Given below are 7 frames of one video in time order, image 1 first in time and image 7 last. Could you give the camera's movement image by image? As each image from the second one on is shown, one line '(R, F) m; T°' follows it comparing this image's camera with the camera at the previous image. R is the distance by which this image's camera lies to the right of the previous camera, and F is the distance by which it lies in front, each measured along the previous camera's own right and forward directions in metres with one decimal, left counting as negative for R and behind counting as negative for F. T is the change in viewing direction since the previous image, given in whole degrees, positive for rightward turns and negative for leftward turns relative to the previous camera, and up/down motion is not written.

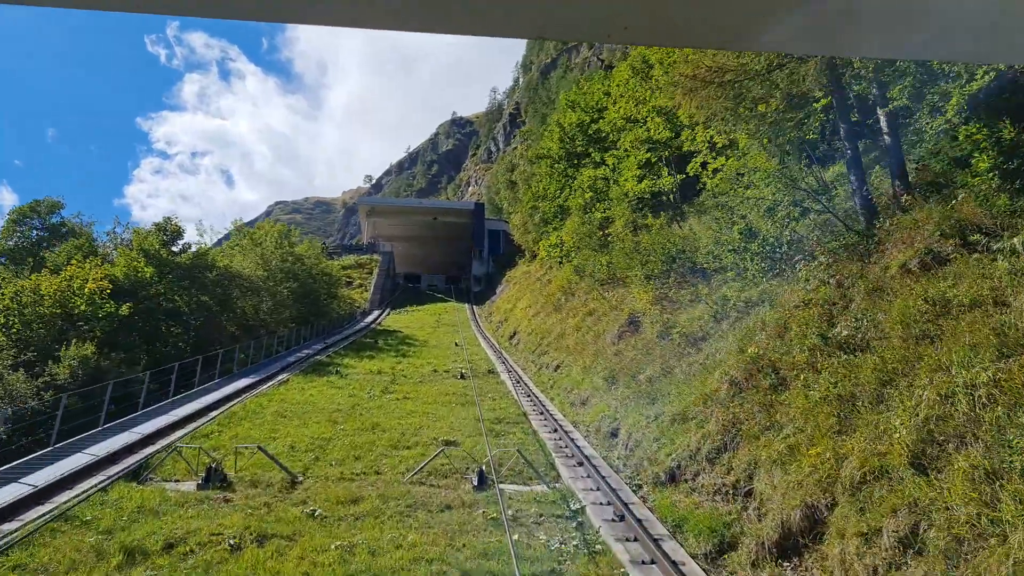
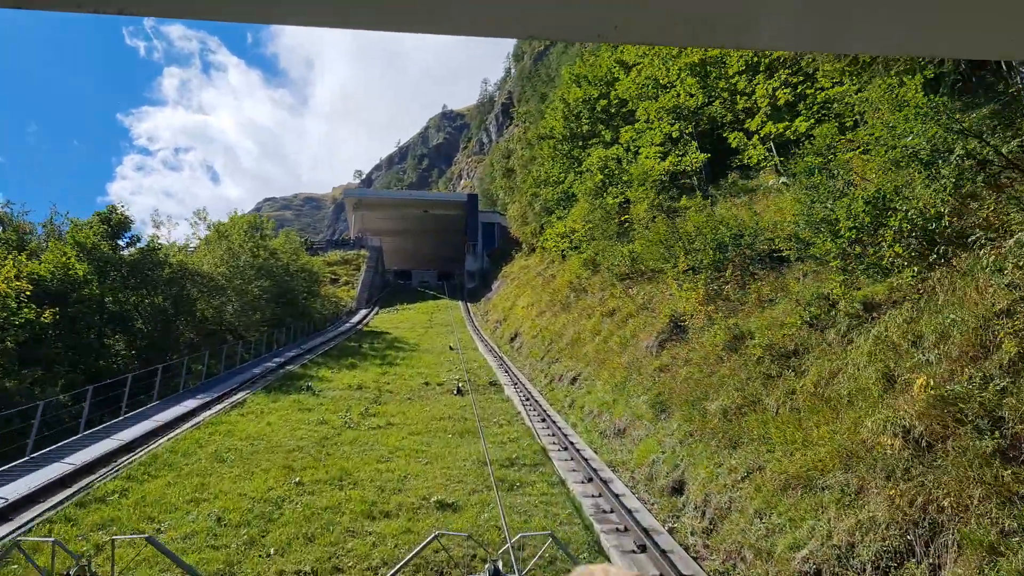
(-0.3, +2.8) m; +1°
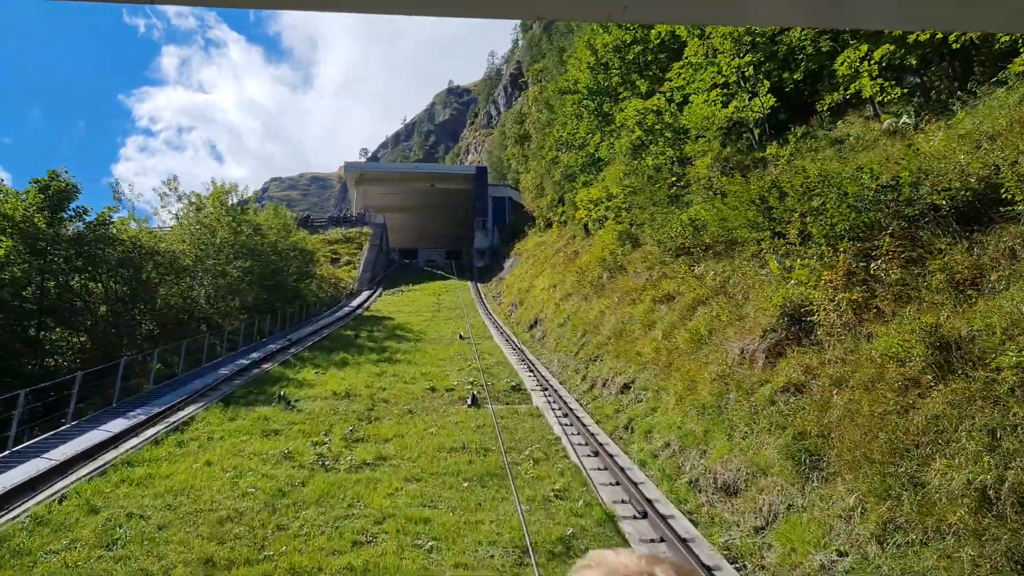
(-0.3, +3.3) m; -1°
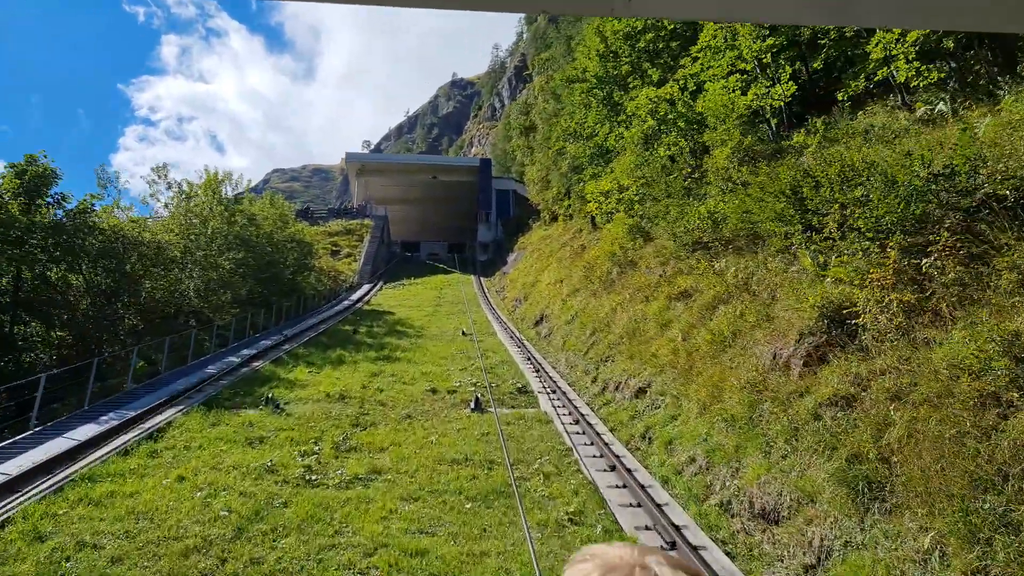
(-0.1, +0.8) m; 0°
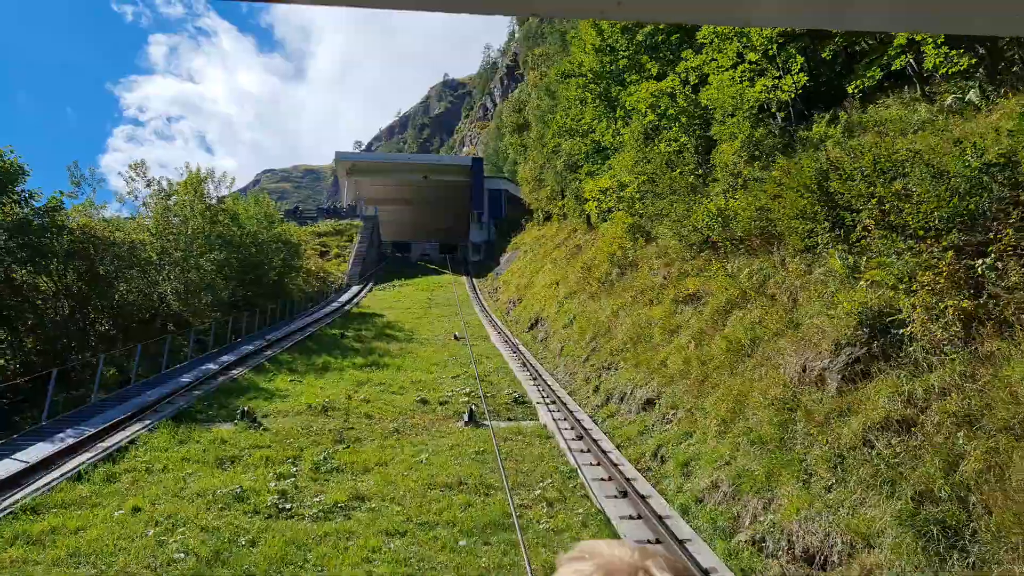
(-0.1, +0.8) m; +1°
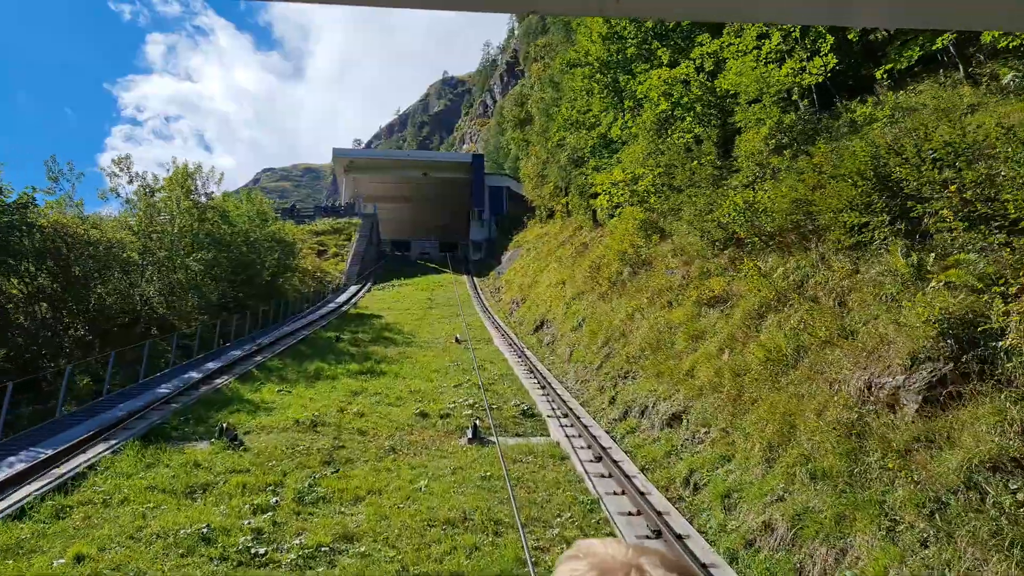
(-0.1, +1.0) m; 0°
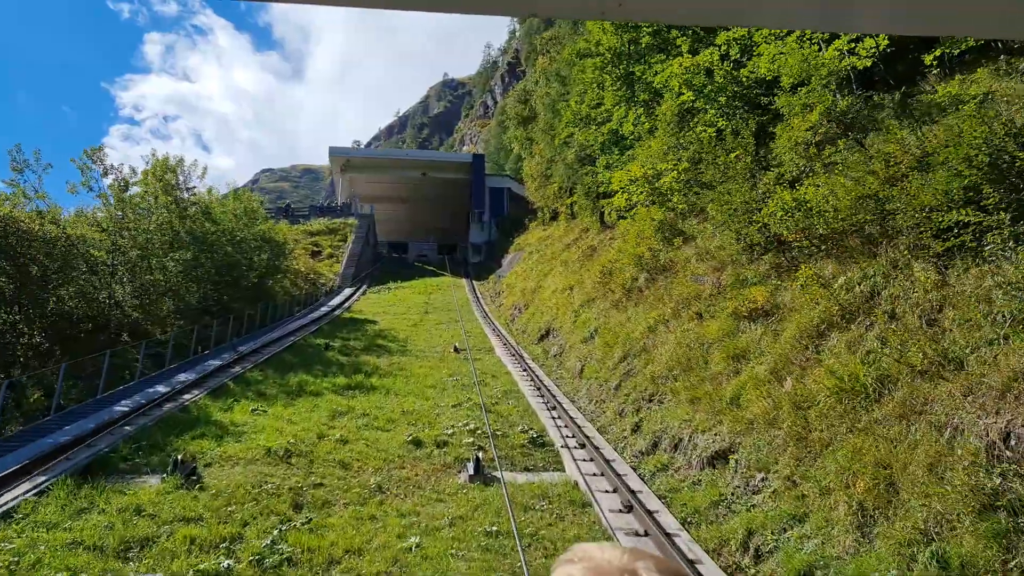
(-0.1, +1.3) m; 0°
